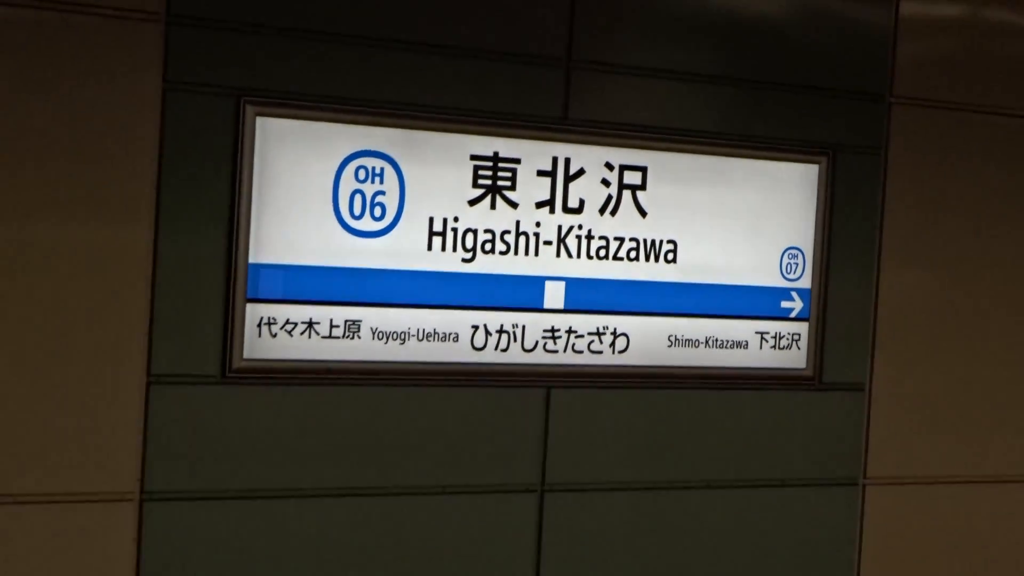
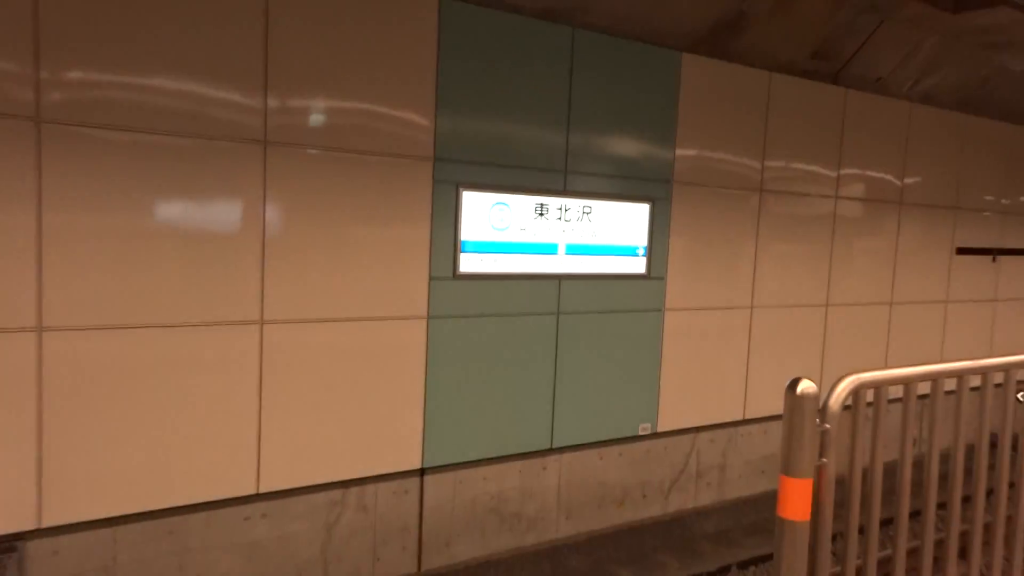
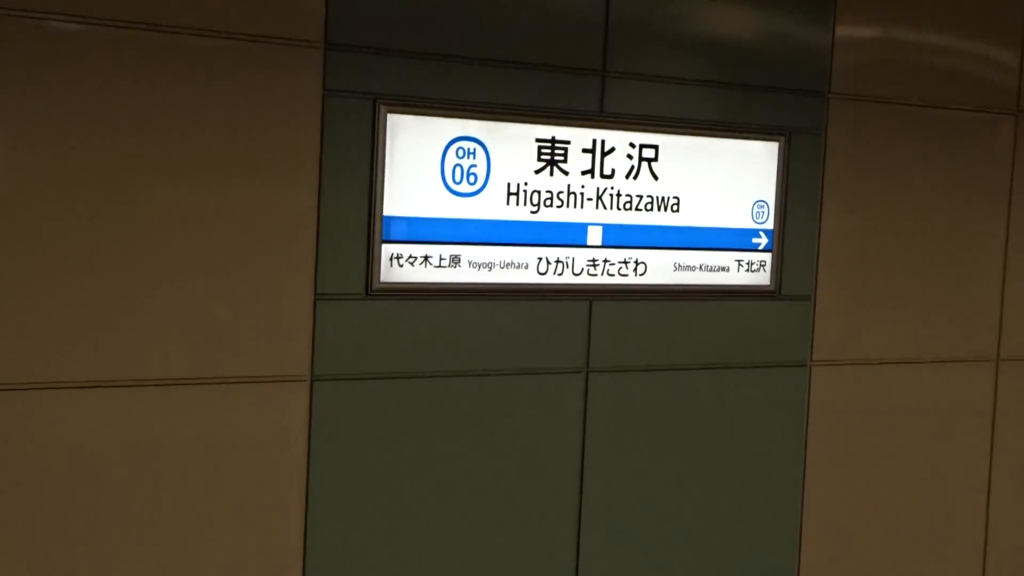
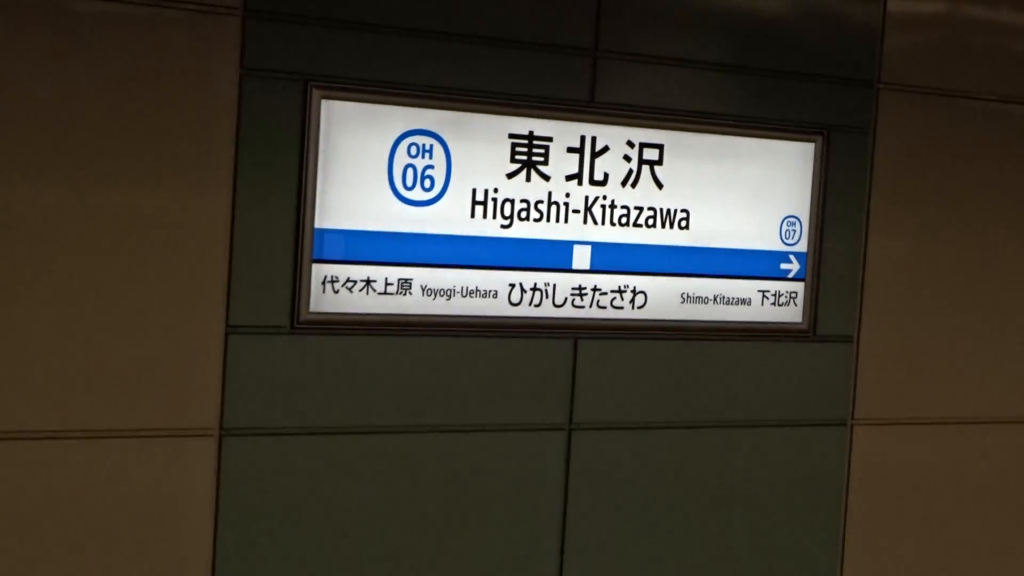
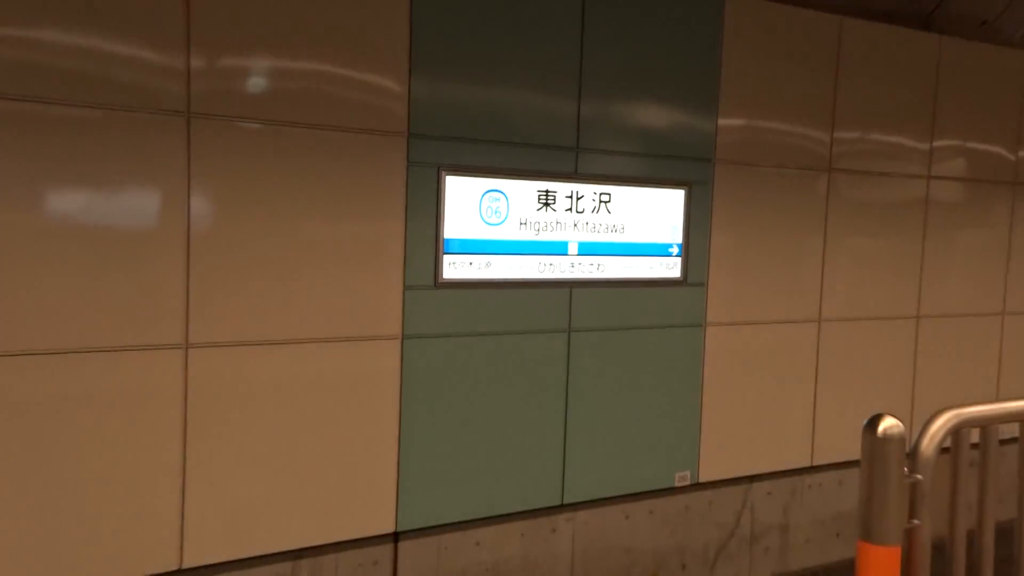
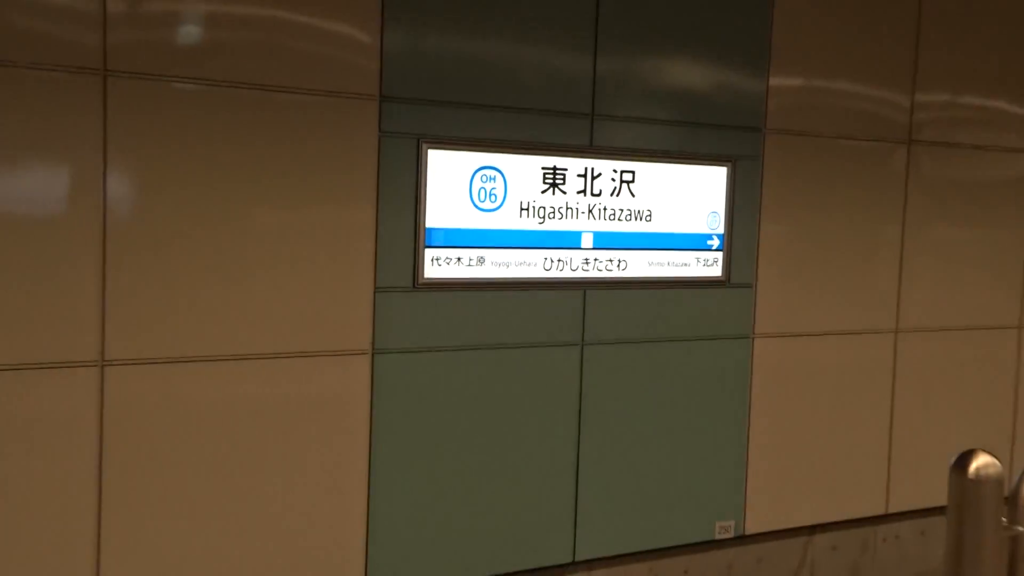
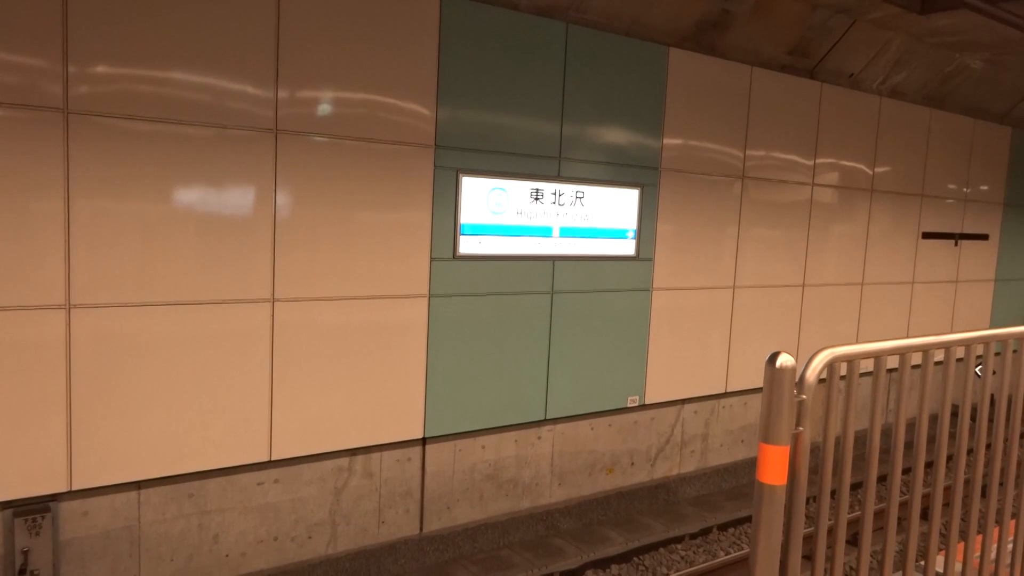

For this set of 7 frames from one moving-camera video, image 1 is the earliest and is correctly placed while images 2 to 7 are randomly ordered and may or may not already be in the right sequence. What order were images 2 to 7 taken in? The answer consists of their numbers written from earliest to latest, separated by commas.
4, 3, 6, 5, 2, 7
